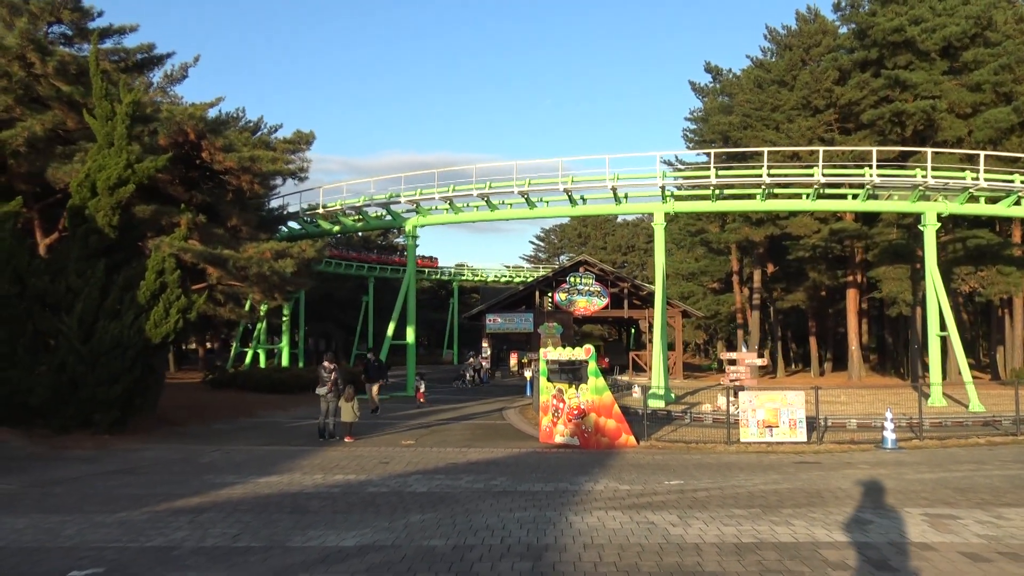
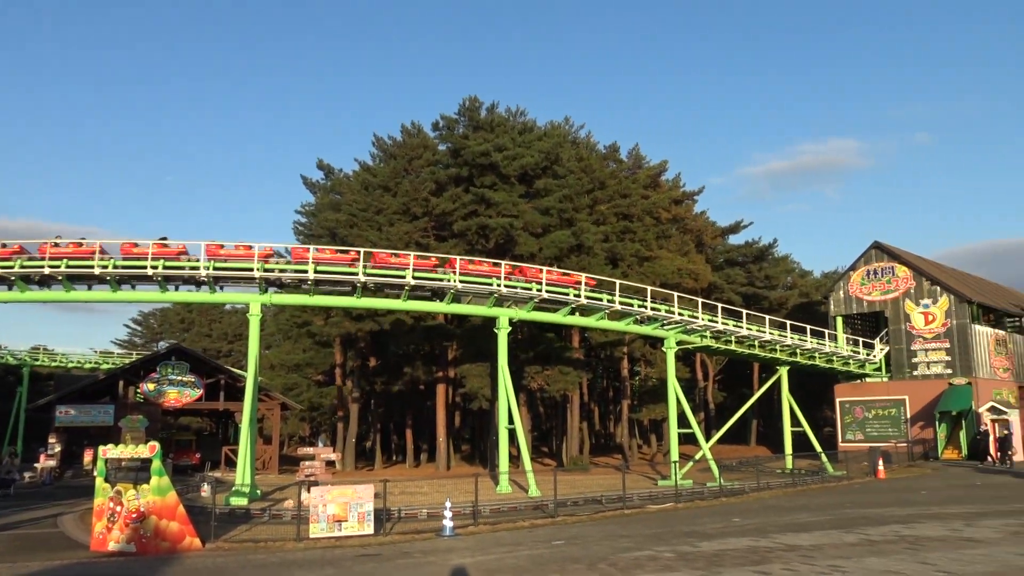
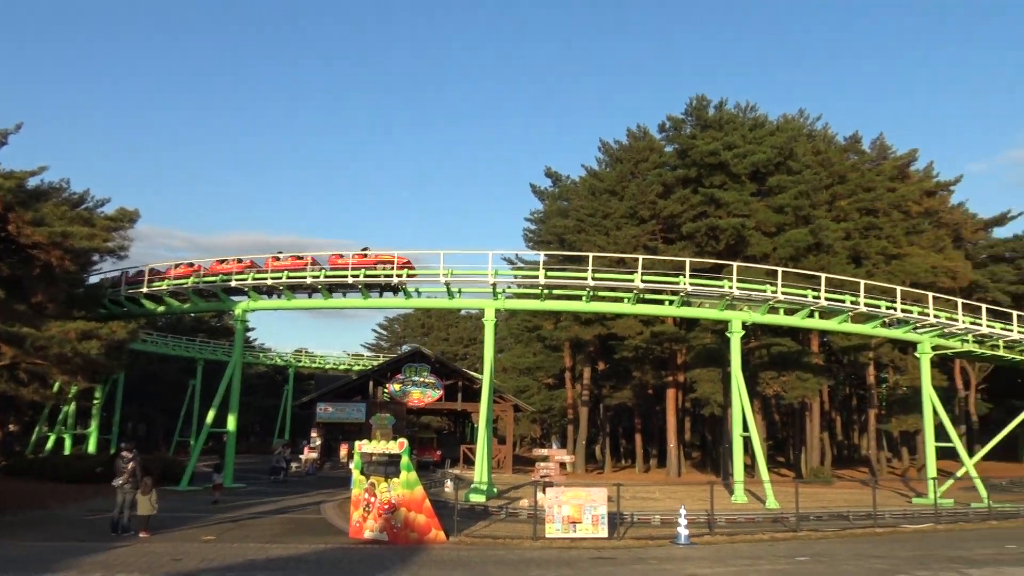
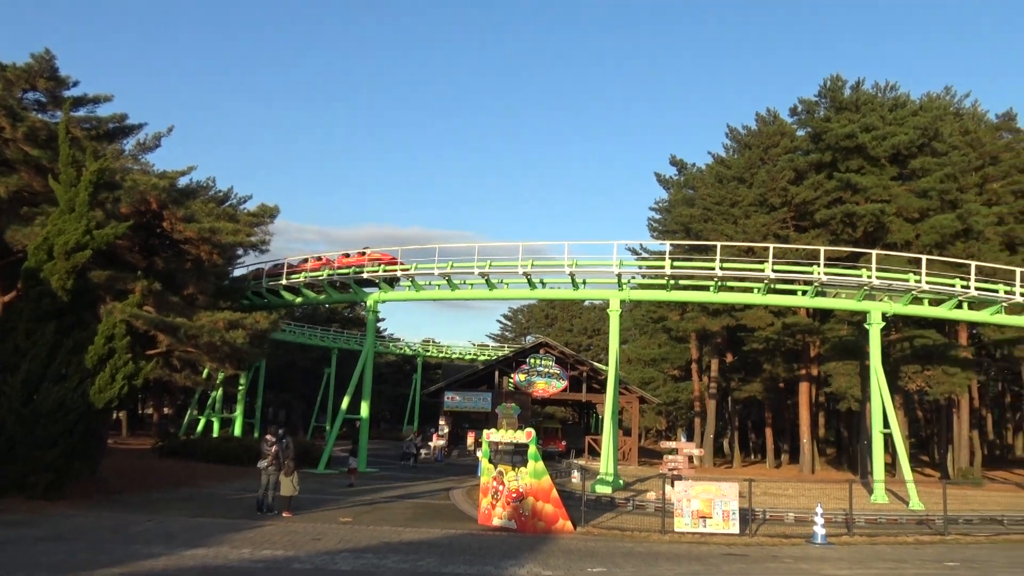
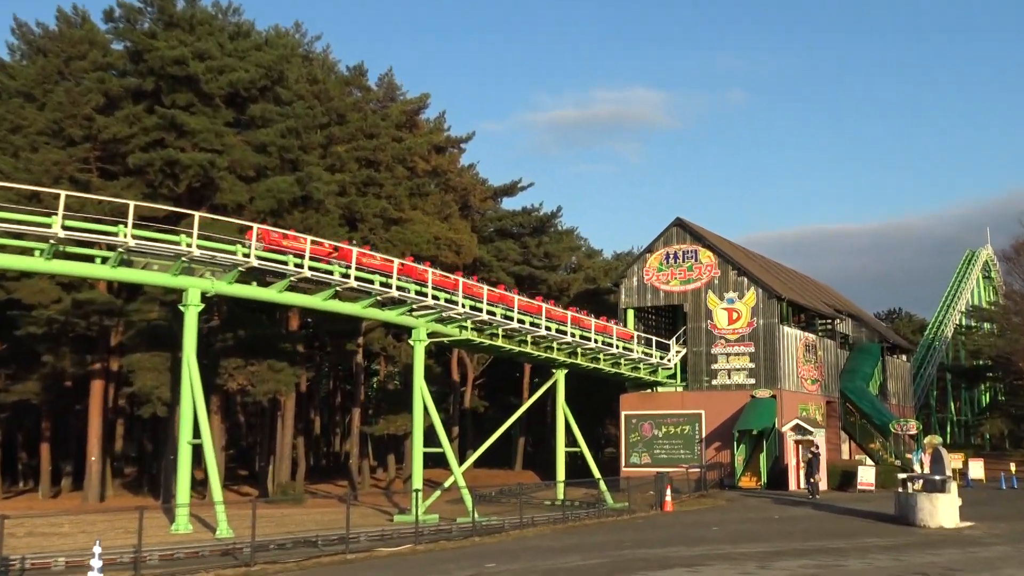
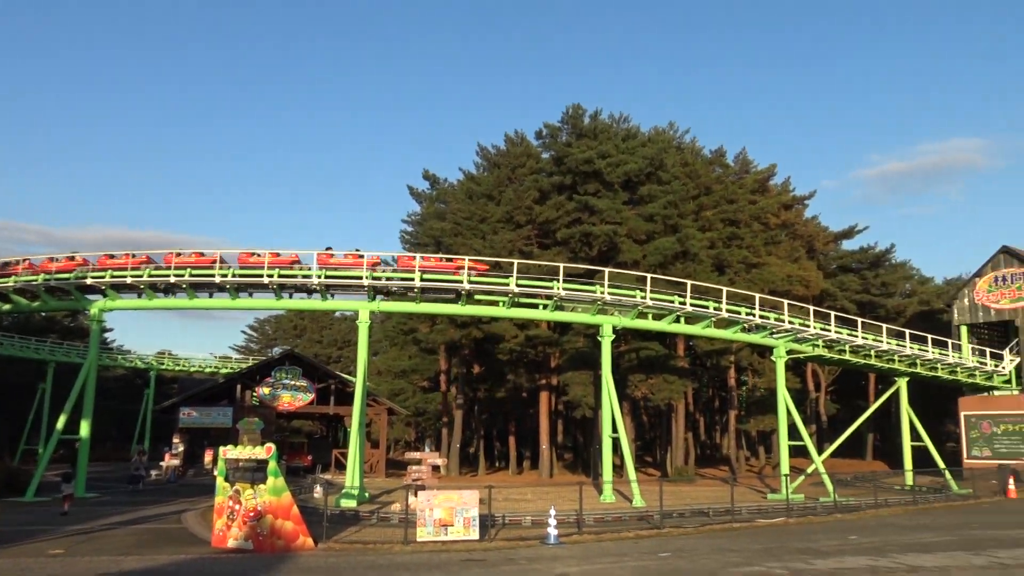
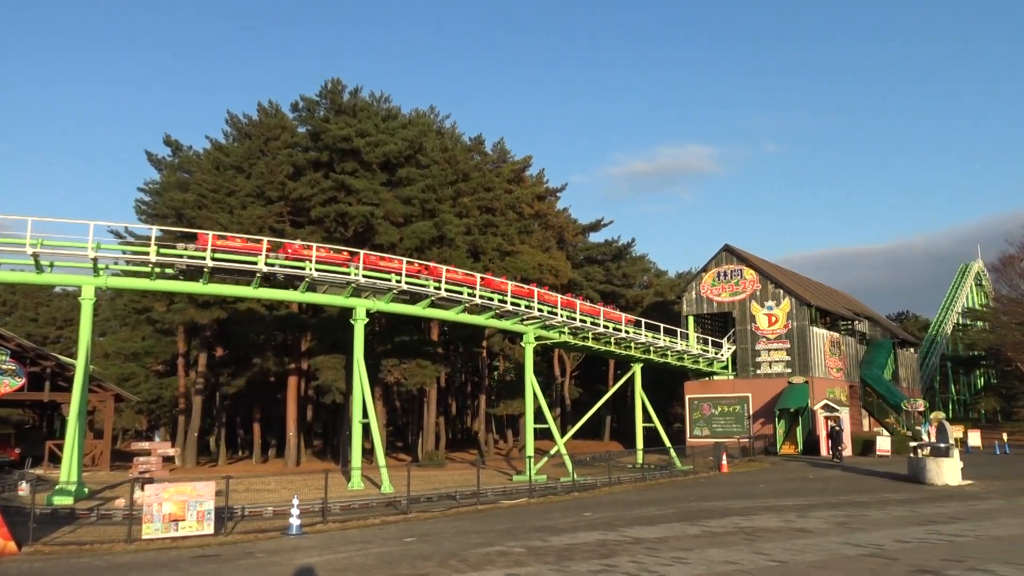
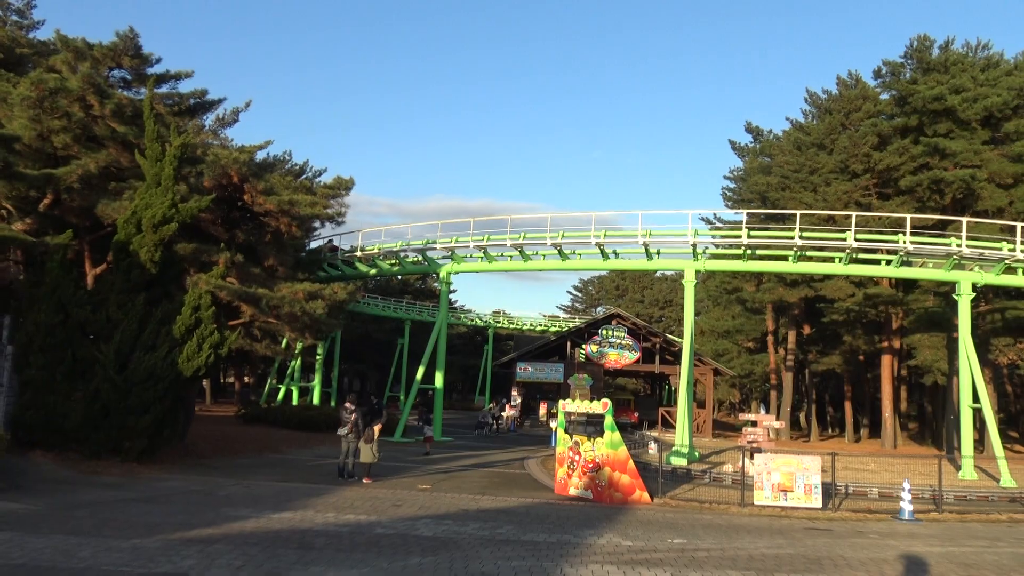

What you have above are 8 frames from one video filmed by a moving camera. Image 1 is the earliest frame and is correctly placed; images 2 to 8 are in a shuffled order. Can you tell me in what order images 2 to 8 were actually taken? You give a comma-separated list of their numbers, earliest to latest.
8, 4, 3, 6, 2, 7, 5
